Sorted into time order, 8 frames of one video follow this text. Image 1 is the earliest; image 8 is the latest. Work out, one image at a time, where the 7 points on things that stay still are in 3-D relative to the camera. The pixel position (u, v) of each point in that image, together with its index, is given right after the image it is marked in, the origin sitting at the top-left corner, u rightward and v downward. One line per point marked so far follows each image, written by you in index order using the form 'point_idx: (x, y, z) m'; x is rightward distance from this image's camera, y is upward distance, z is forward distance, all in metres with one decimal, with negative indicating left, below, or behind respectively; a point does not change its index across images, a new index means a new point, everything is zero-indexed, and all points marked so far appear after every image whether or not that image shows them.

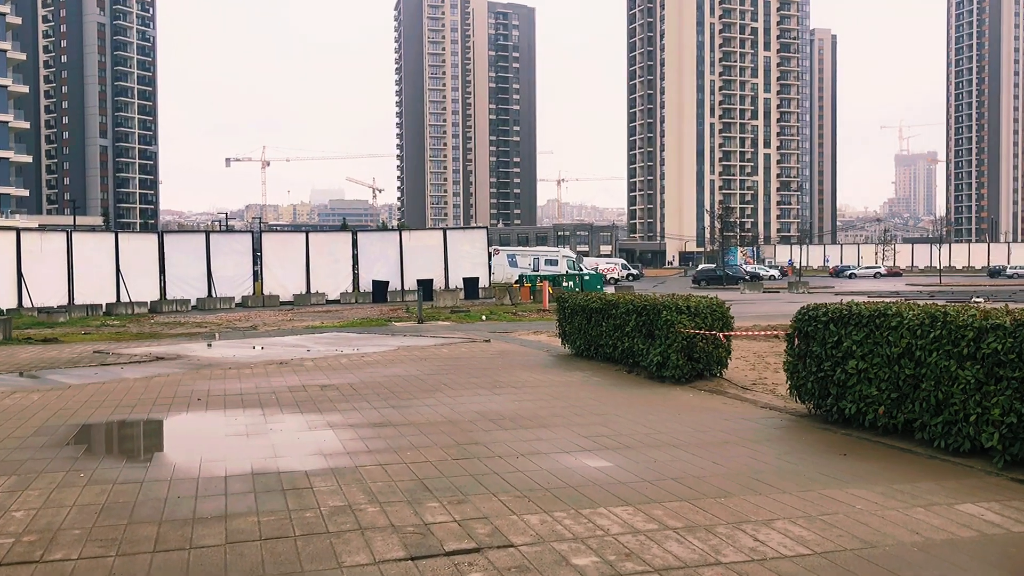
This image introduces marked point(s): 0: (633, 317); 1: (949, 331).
0: (+1.6, -0.4, +12.6) m
1: (+3.3, -0.3, +7.1) m
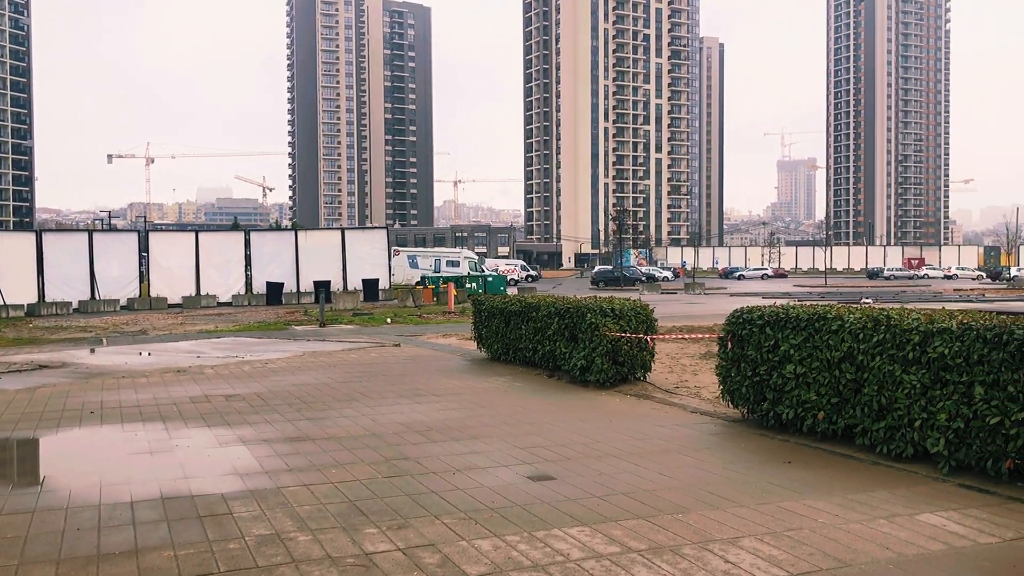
0: (+0.6, -0.4, +12.2) m
1: (+2.8, -0.3, +7.0) m
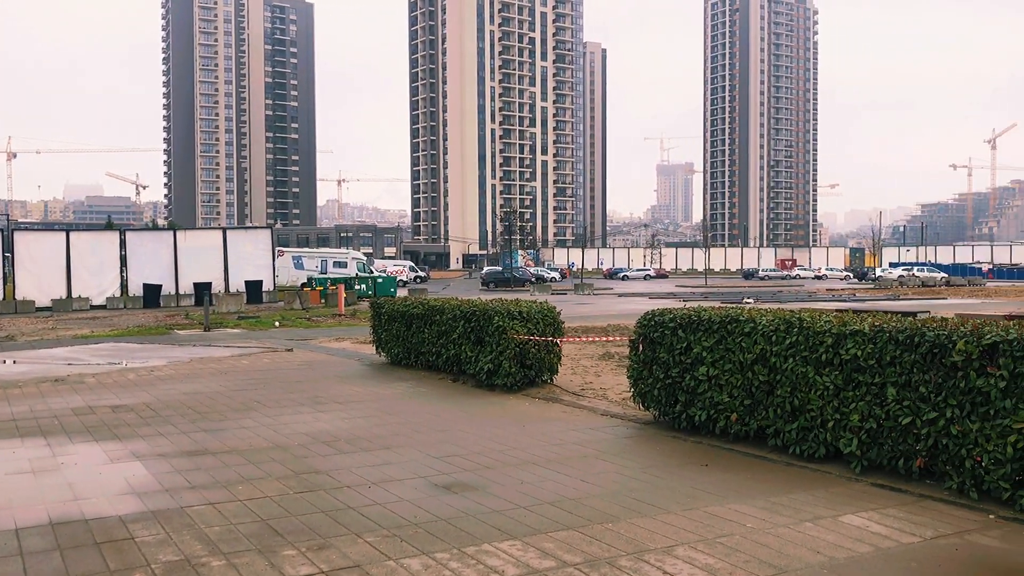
0: (-0.7, -0.5, +12.0) m
1: (+2.2, -0.3, +7.1) m
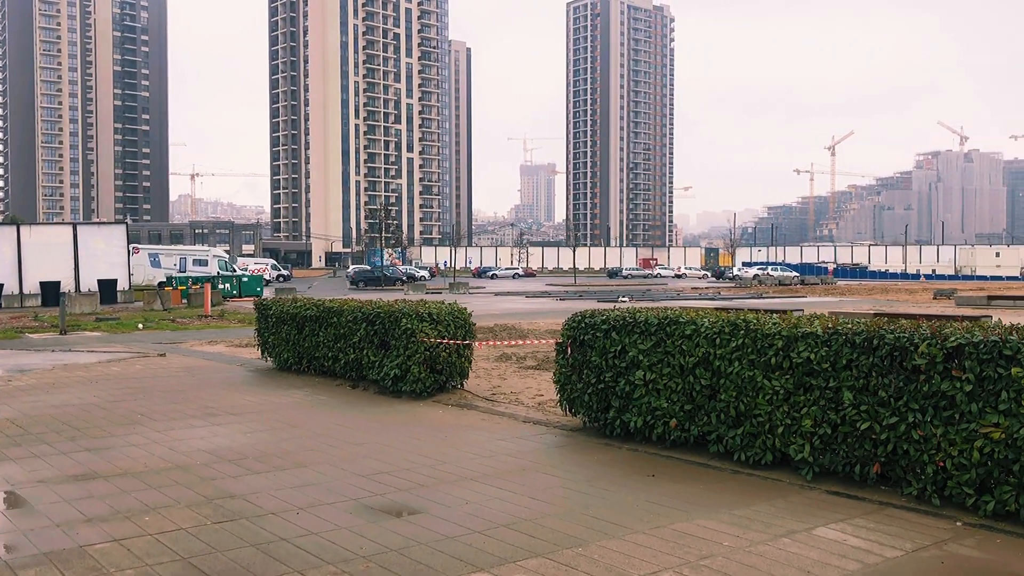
0: (-1.8, -0.5, +11.3) m
1: (+1.8, -0.3, +6.9) m
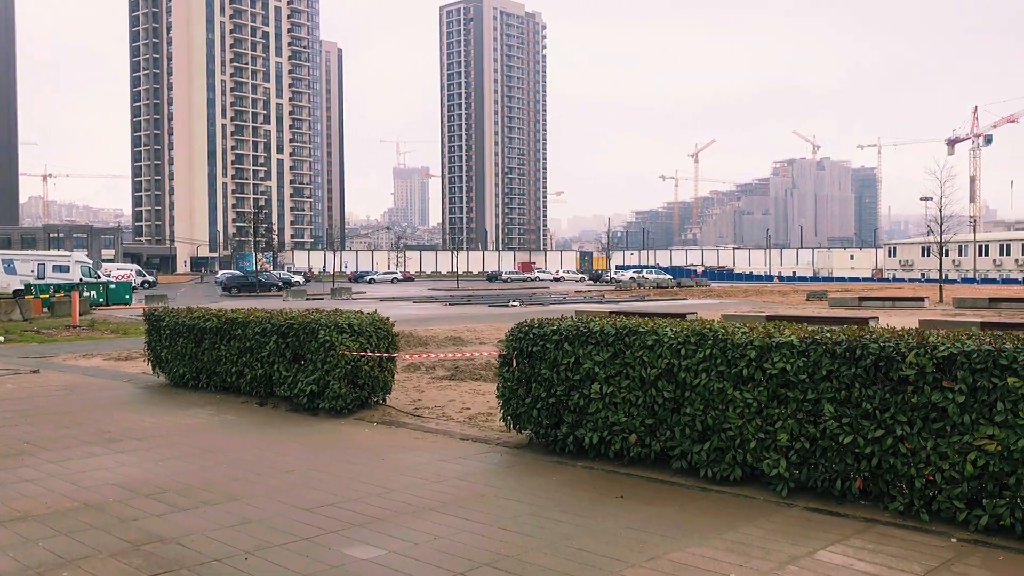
0: (-2.7, -0.6, +10.5) m
1: (+1.5, -0.4, +6.6) m
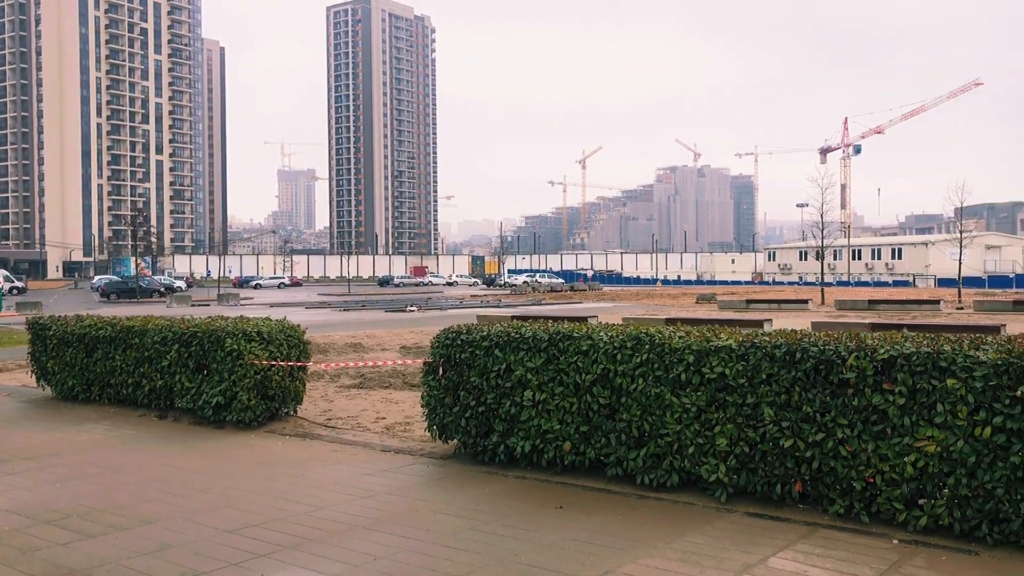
0: (-3.5, -0.6, +9.9) m
1: (+1.0, -0.4, +6.5) m
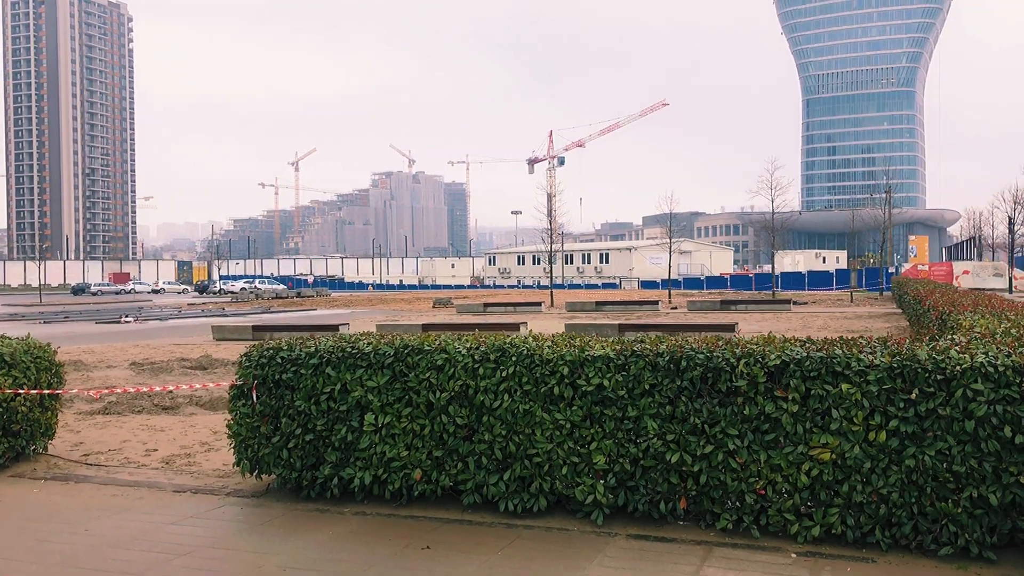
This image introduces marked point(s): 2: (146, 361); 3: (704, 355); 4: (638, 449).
0: (-5.3, -0.7, +7.8) m
1: (+0.1, -0.4, +5.9) m
2: (-7.6, -1.5, +19.6) m
3: (+1.1, -0.4, +5.5) m
4: (+0.8, -1.0, +5.6) m
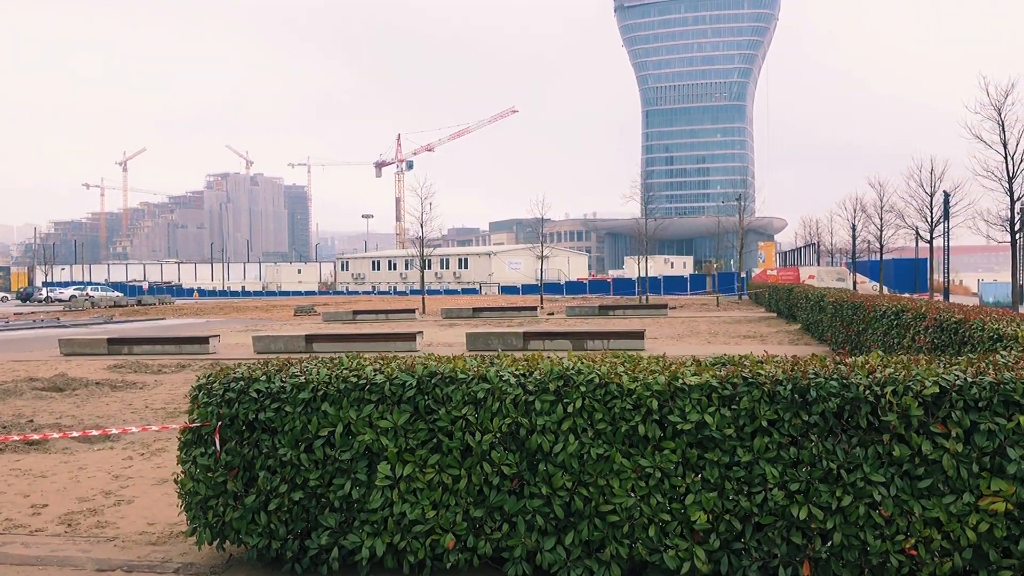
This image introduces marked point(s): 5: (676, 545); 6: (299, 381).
0: (-5.2, -0.8, +5.6) m
1: (+0.4, -0.5, +4.6) m
2: (-9.4, -1.7, +16.8) m
3: (+1.5, -0.4, +4.4) m
4: (+1.1, -1.0, +4.4) m
5: (+0.8, -1.2, +4.5) m
6: (-1.1, -0.5, +4.9) m
